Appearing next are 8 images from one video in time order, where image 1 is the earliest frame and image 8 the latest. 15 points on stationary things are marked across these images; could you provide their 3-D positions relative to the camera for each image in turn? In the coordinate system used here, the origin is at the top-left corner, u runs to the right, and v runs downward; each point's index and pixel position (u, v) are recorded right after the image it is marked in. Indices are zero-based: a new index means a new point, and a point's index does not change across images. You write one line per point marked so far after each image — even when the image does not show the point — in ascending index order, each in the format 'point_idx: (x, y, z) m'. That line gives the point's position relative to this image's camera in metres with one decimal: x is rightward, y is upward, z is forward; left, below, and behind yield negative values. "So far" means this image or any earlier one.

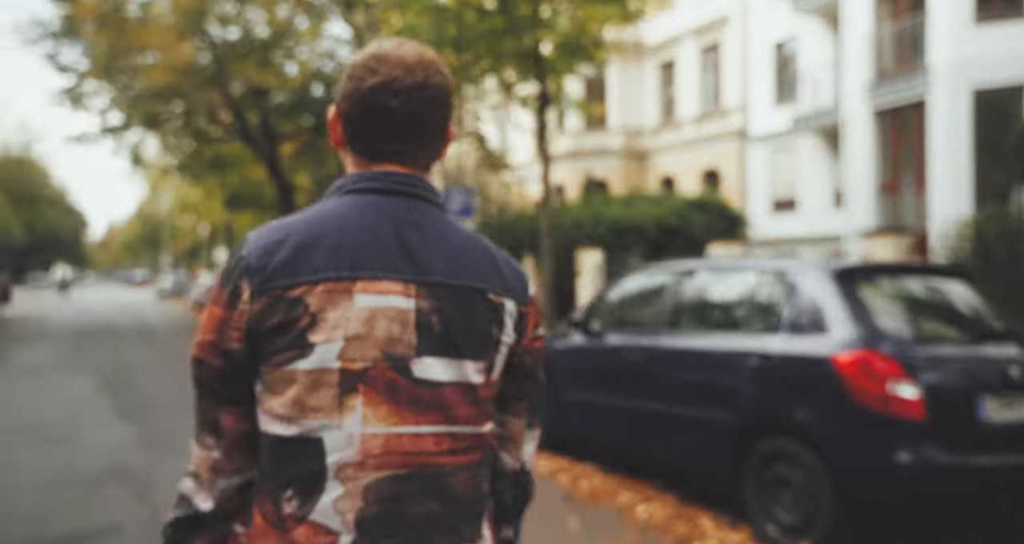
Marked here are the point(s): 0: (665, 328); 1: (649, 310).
0: (+1.1, -0.4, +4.8) m
1: (+1.0, -0.3, +5.1) m
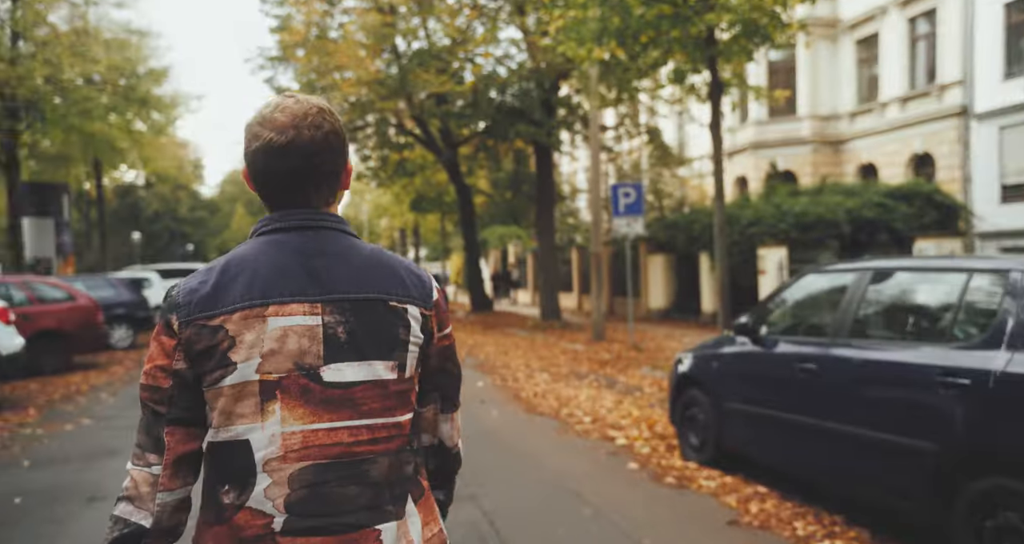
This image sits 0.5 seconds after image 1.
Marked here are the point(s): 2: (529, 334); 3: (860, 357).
0: (+2.1, -0.4, +4.2) m
1: (+2.1, -0.3, +4.5) m
2: (+0.4, -1.6, +18.6) m
3: (+2.0, -0.5, +4.1) m
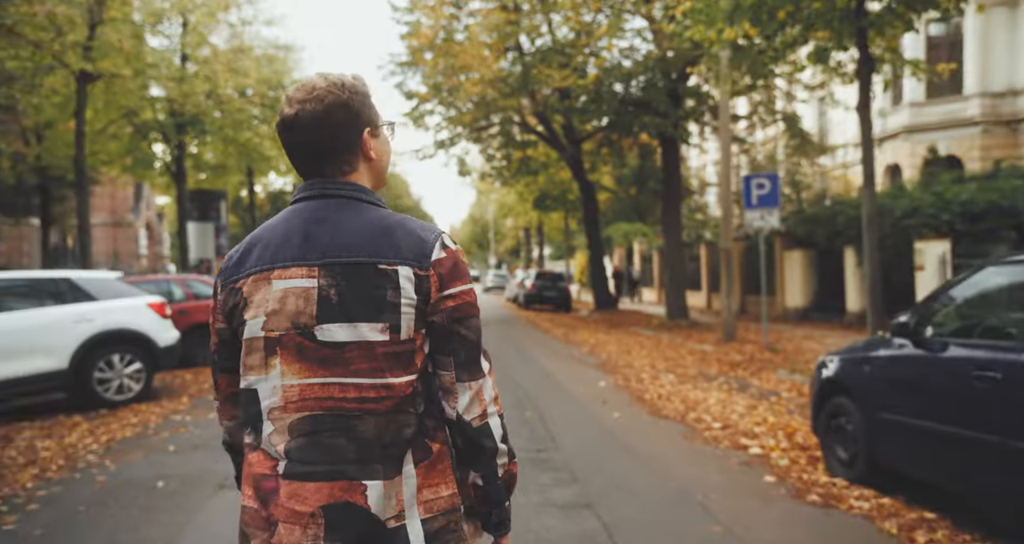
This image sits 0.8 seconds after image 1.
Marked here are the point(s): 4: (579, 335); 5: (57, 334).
0: (+2.7, -0.3, +3.5) m
1: (+2.8, -0.2, +3.8) m
2: (+3.6, -1.6, +18.0) m
3: (+2.6, -0.4, +3.4) m
4: (+1.7, -1.6, +18.3) m
5: (-5.1, -0.7, +7.9) m
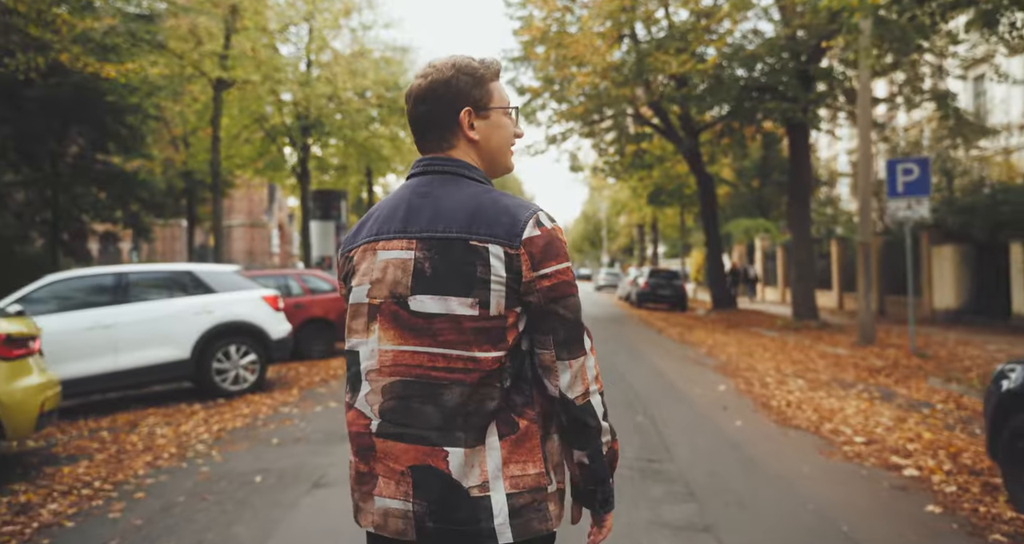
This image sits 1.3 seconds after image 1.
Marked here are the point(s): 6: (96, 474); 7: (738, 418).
0: (+3.1, -0.3, +2.6) m
1: (+3.2, -0.2, +2.9) m
2: (+6.3, -1.5, +16.7) m
3: (+3.0, -0.4, +2.5) m
4: (+4.5, -1.6, +17.4) m
5: (-3.9, -0.6, +8.2) m
6: (-3.0, -1.5, +5.0) m
7: (+2.4, -1.5, +7.3) m
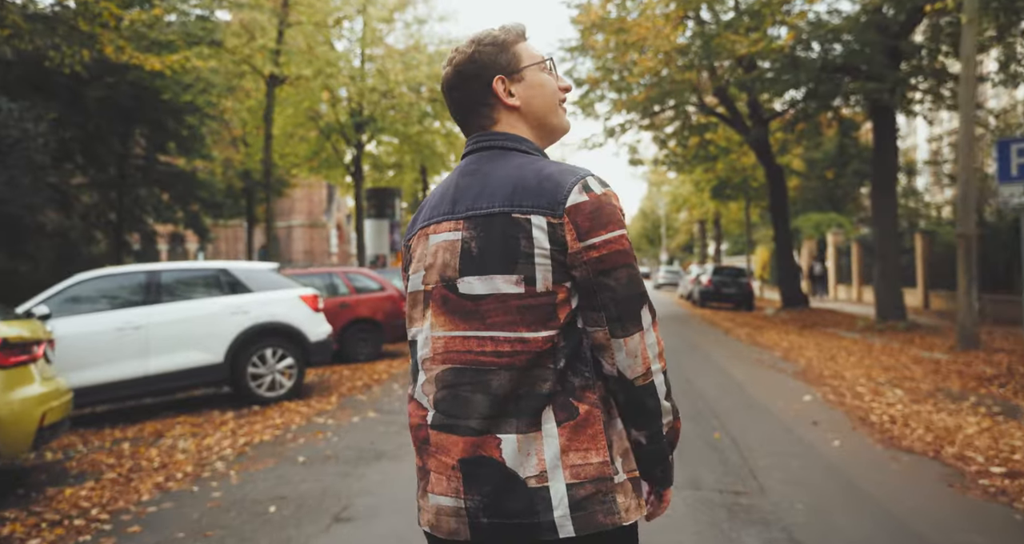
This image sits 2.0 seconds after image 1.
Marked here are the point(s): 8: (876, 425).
0: (+3.3, -0.3, +1.6) m
1: (+3.4, -0.1, +1.8) m
2: (+7.6, -1.4, +15.4) m
3: (+3.2, -0.4, +1.4) m
4: (+5.8, -1.5, +16.1) m
5: (-3.3, -0.6, +7.7) m
6: (-2.6, -1.4, +4.4) m
7: (+2.9, -1.5, +6.3) m
8: (+3.4, -1.5, +6.6) m
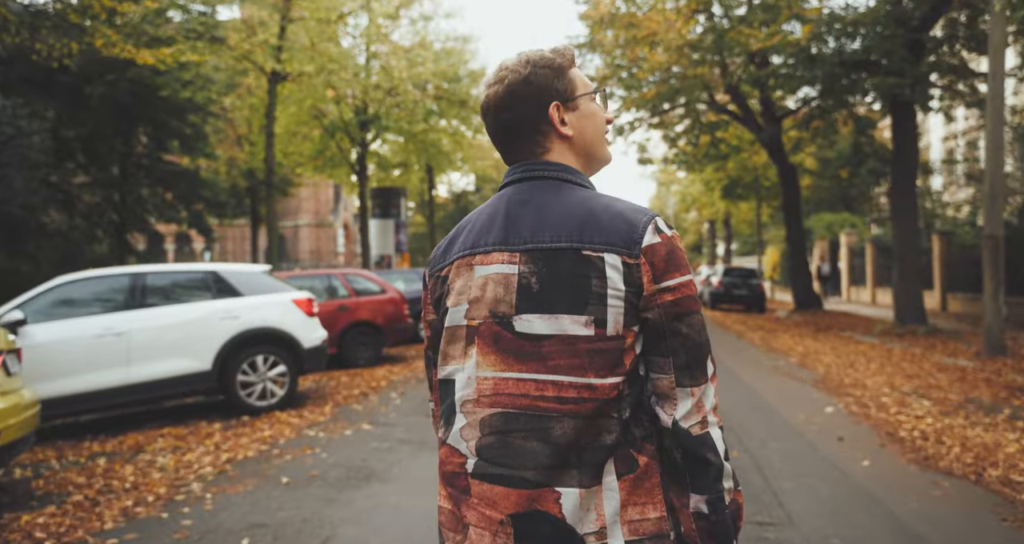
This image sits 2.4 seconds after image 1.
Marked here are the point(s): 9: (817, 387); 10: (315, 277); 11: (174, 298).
0: (+3.3, -0.3, +1.1) m
1: (+3.4, -0.2, +1.3) m
2: (+7.7, -1.5, +14.8) m
3: (+3.1, -0.4, +1.0) m
4: (+6.0, -1.5, +15.6) m
5: (-3.2, -0.6, +7.3) m
6: (-2.6, -1.5, +4.0) m
7: (+2.9, -1.5, +5.8) m
8: (+3.5, -1.5, +6.2) m
9: (+4.1, -1.5, +9.3) m
10: (-3.2, -0.1, +11.5) m
11: (-3.6, -0.3, +7.4) m
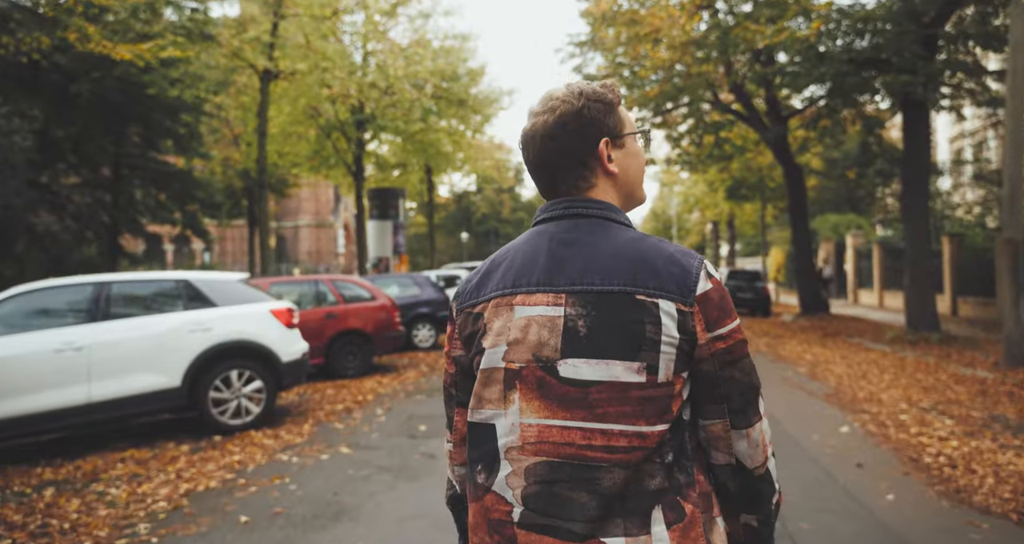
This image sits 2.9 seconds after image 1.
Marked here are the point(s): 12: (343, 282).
0: (+3.1, -0.4, +0.6) m
1: (+3.3, -0.3, +0.8) m
2: (+7.7, -1.6, +14.3) m
3: (+3.0, -0.5, +0.5) m
4: (+5.9, -1.6, +15.1) m
5: (-3.3, -0.7, +6.8) m
6: (-2.7, -1.6, +3.5) m
7: (+2.8, -1.6, +5.3) m
8: (+3.4, -1.6, +5.6) m
9: (+4.0, -1.6, +8.8) m
10: (-3.3, -0.2, +11.0) m
11: (-3.6, -0.4, +6.9) m
12: (-2.7, -0.2, +11.3) m
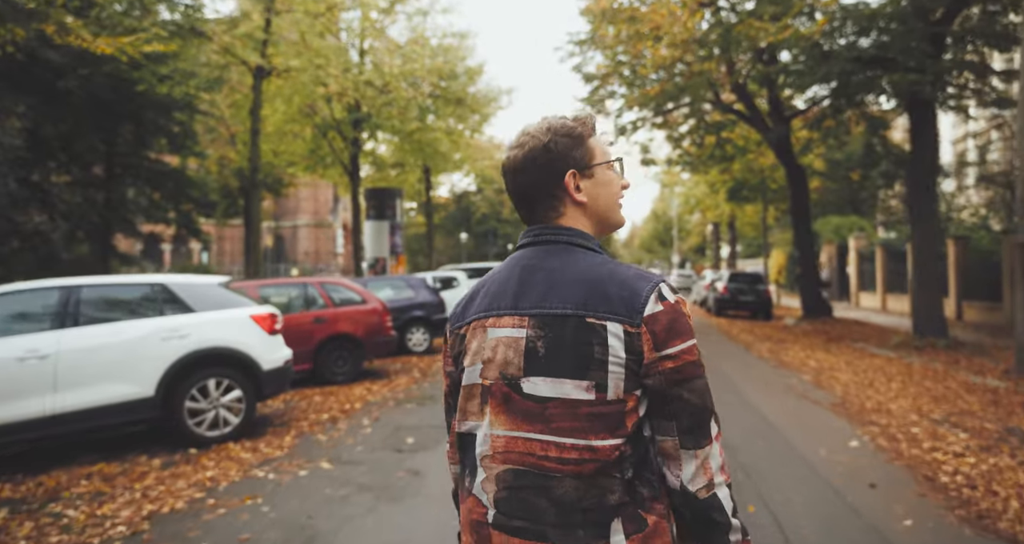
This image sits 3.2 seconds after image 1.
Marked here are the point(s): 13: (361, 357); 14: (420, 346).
0: (+3.1, -0.4, +0.2) m
1: (+3.2, -0.3, +0.5) m
2: (+7.6, -1.6, +13.9) m
3: (+3.0, -0.5, +0.1) m
4: (+5.8, -1.7, +14.7) m
5: (-3.4, -0.8, +6.4) m
6: (-2.8, -1.6, +3.2) m
7: (+2.7, -1.7, +4.9) m
8: (+3.3, -1.7, +5.3) m
9: (+3.9, -1.7, +8.4) m
10: (-3.3, -0.2, +10.6) m
11: (-3.7, -0.4, +6.5) m
12: (-2.8, -0.2, +10.9) m
13: (-2.3, -1.3, +10.8) m
14: (-1.8, -1.5, +14.2) m
